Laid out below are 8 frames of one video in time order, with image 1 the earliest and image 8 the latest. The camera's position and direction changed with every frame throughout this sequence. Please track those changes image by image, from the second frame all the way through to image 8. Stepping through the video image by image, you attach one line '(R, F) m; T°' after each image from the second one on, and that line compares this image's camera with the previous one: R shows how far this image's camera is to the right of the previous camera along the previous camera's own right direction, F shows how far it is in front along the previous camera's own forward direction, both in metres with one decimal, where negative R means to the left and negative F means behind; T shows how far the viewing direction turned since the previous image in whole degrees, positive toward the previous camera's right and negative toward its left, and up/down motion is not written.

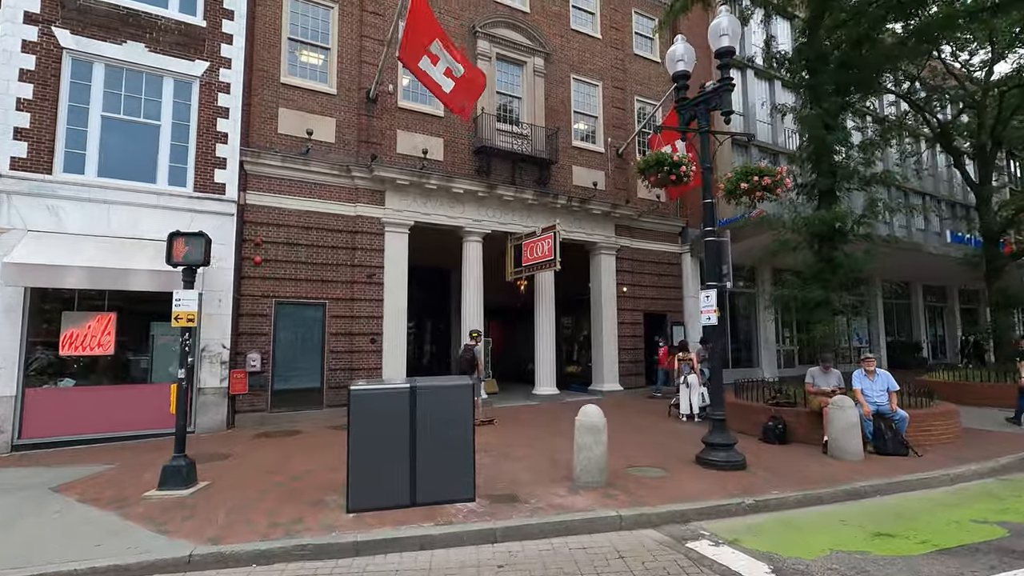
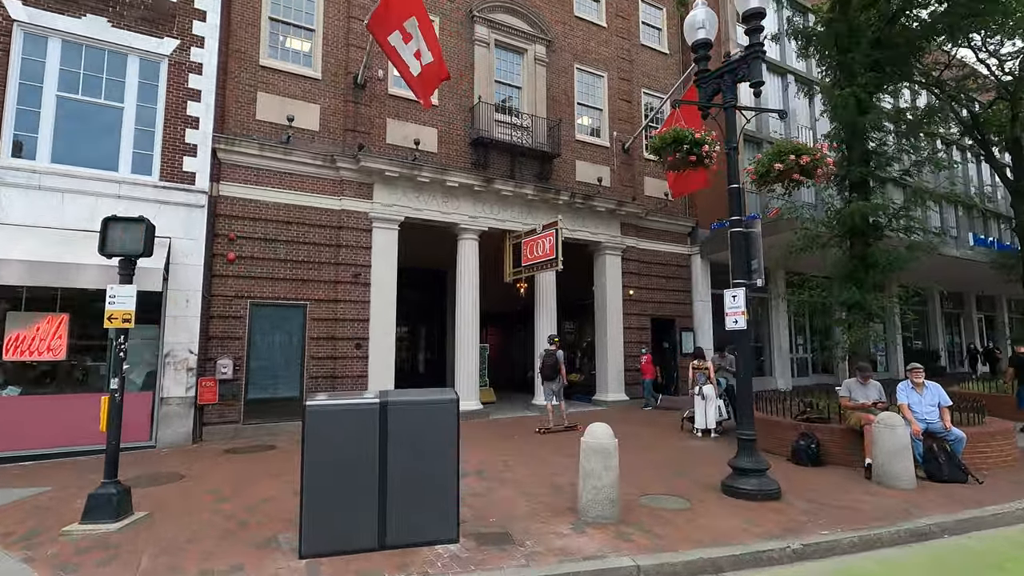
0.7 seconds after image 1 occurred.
(+0.1, +1.1) m; 0°
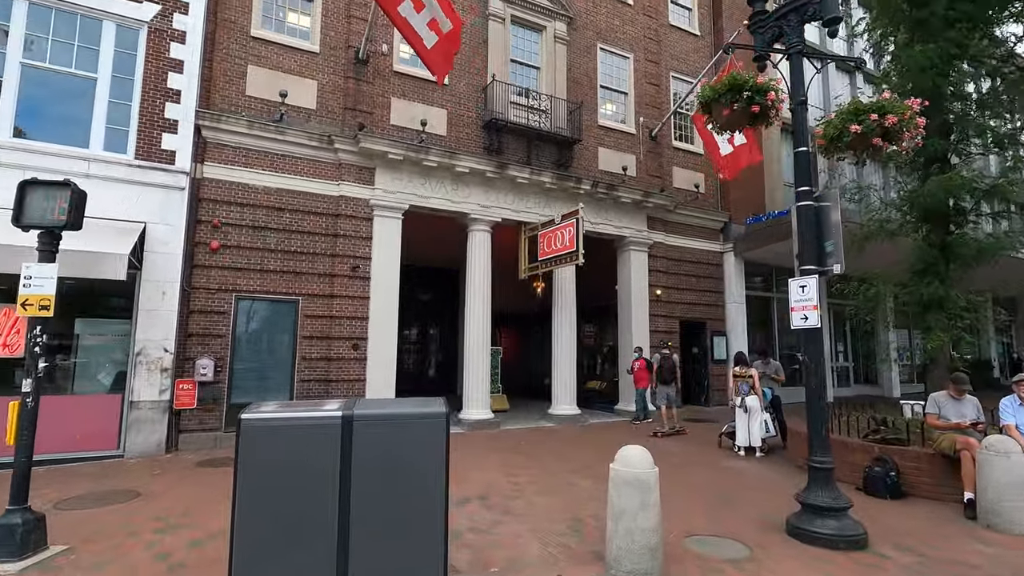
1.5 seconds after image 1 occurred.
(+0.1, +1.3) m; -2°
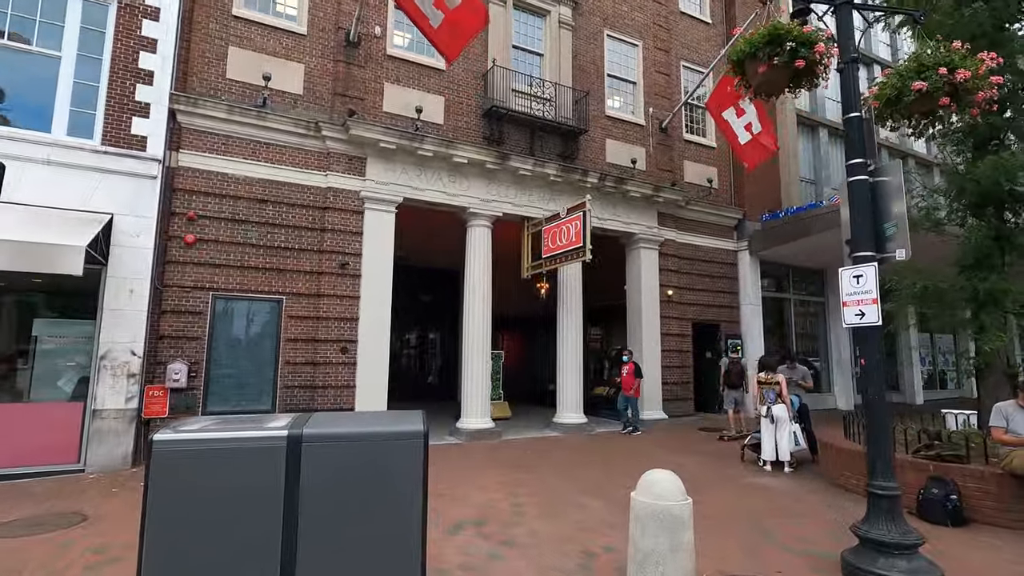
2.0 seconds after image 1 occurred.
(0.0, +0.8) m; 0°
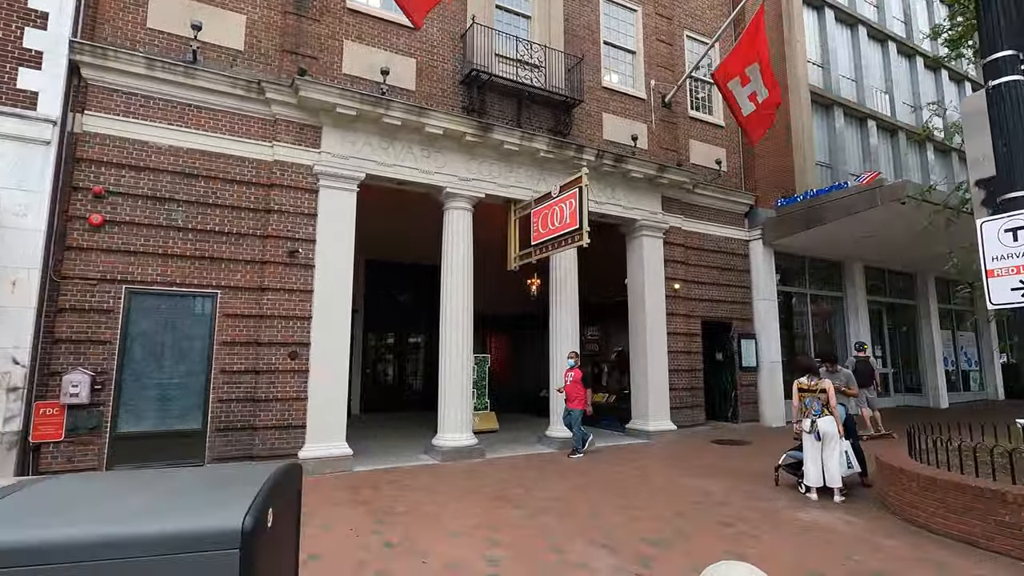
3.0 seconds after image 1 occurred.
(+0.2, +1.6) m; +1°
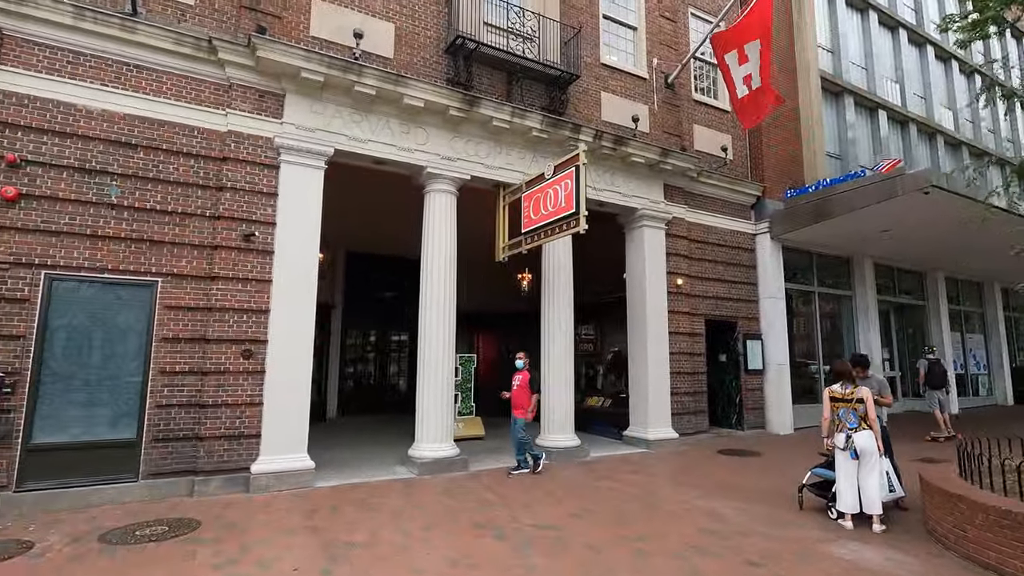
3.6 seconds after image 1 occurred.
(+0.1, +1.0) m; +1°
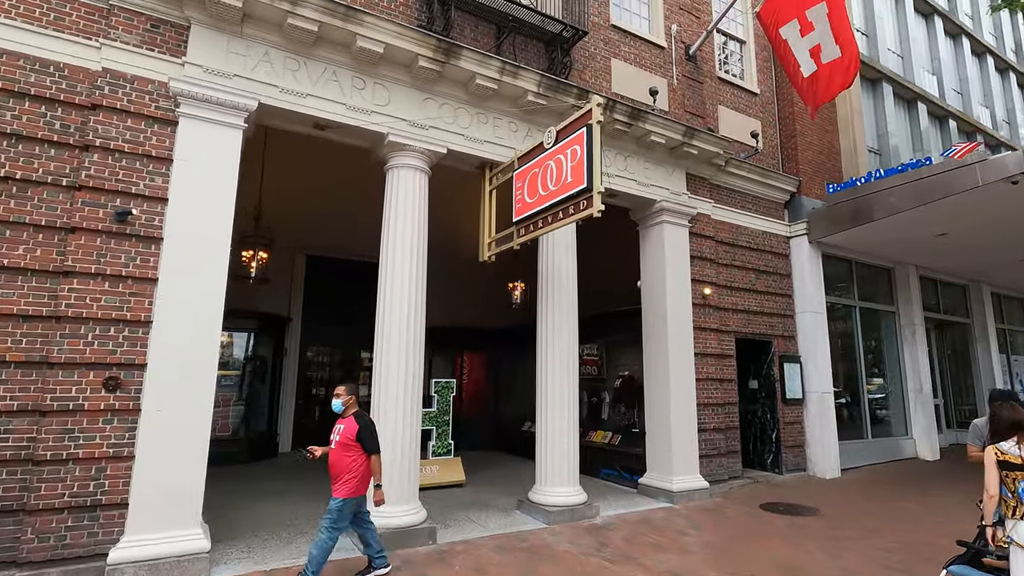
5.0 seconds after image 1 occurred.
(+0.1, +2.1) m; +1°
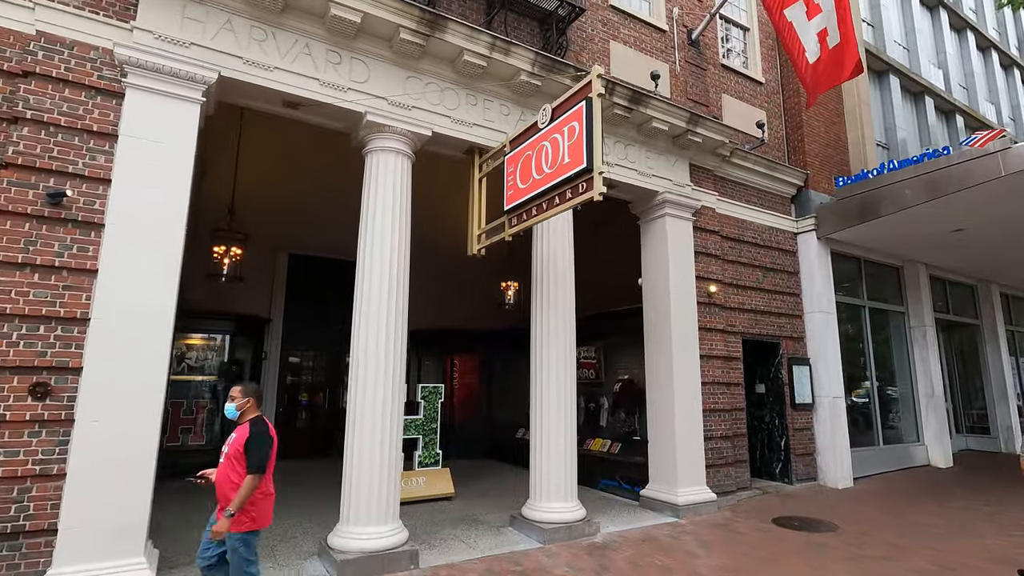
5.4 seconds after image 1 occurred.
(0.0, +0.6) m; +1°
